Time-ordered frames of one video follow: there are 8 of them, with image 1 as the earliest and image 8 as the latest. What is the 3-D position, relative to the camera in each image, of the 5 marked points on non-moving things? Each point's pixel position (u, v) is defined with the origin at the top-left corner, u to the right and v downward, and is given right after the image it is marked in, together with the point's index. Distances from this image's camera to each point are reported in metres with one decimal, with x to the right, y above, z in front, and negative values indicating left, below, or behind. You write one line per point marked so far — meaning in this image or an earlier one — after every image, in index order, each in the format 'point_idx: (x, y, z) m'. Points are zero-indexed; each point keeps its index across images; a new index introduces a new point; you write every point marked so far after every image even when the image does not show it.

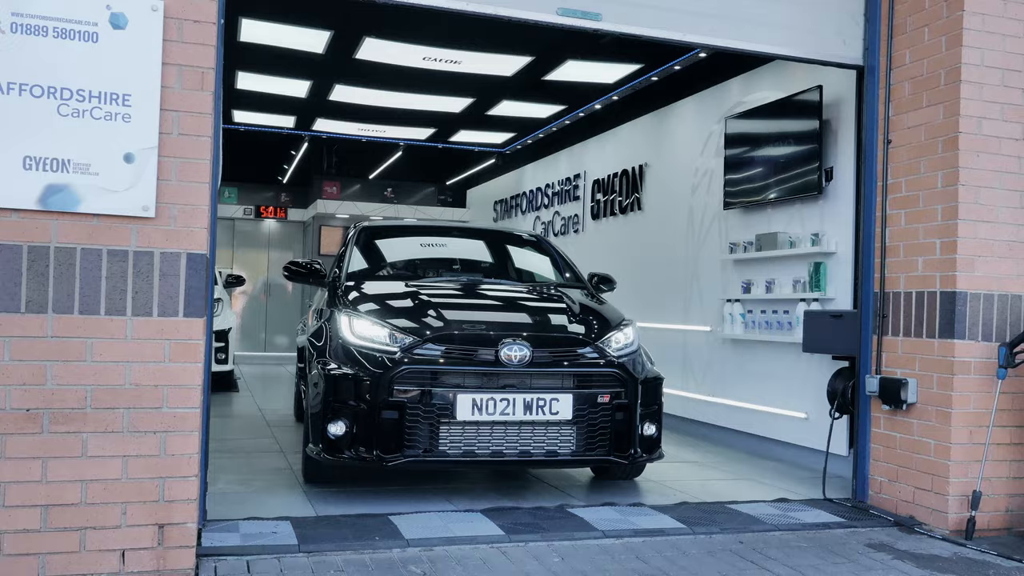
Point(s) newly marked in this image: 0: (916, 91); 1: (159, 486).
0: (+1.9, +0.9, +4.2) m
1: (-1.3, -0.7, +3.3) m
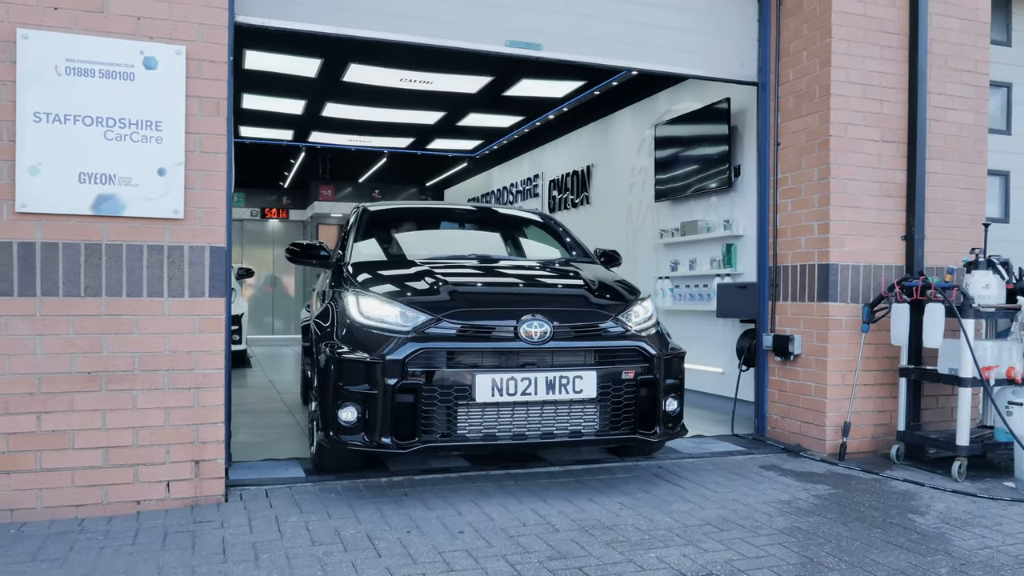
0: (+1.7, +1.1, +5.2) m
1: (-1.5, -0.7, +4.2) m
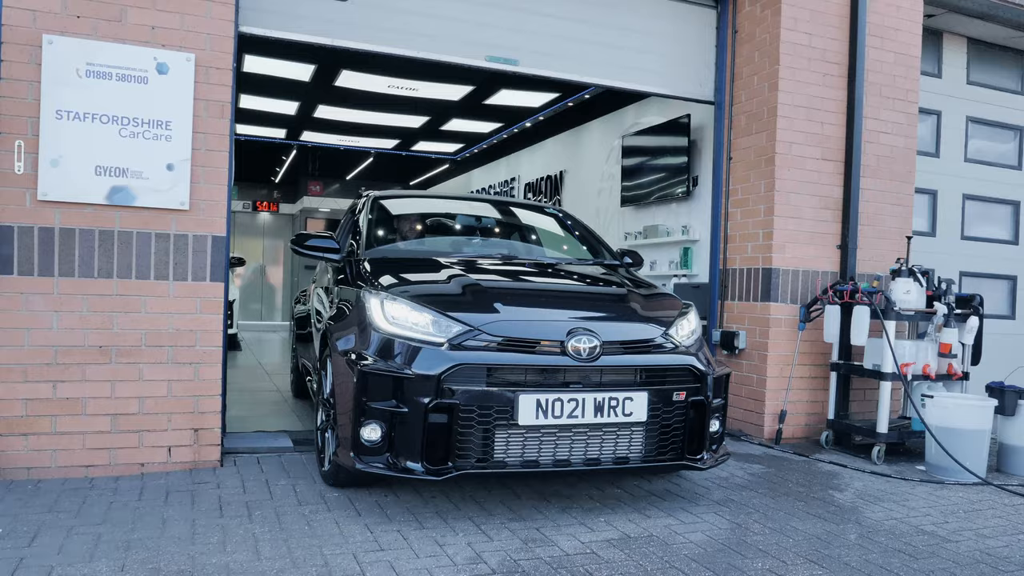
0: (+1.5, +1.1, +5.7) m
1: (-1.7, -0.6, +4.6) m
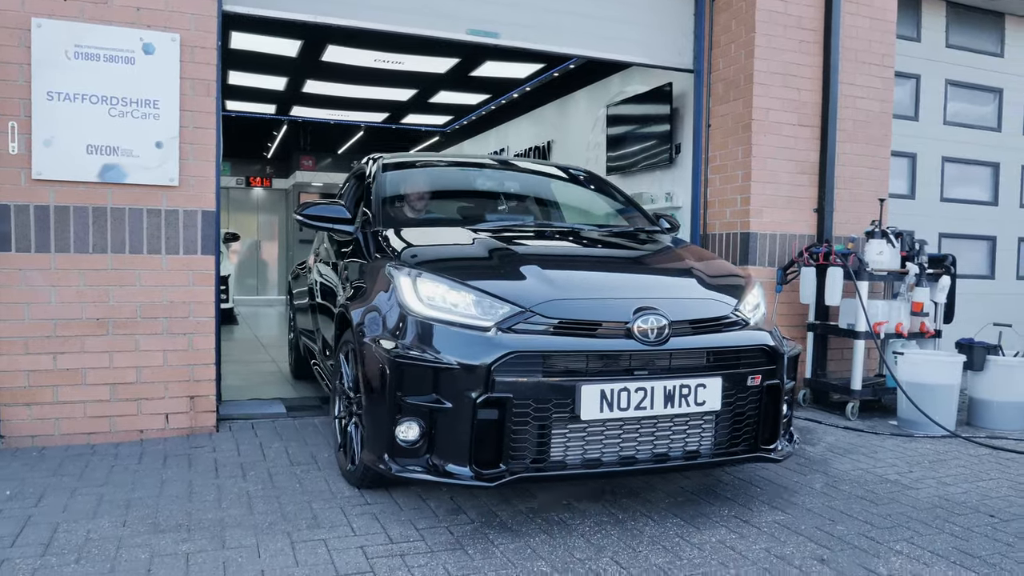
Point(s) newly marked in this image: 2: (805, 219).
0: (+1.4, +1.3, +5.8) m
1: (-1.8, -0.4, +4.8) m
2: (+1.9, +0.4, +5.7) m
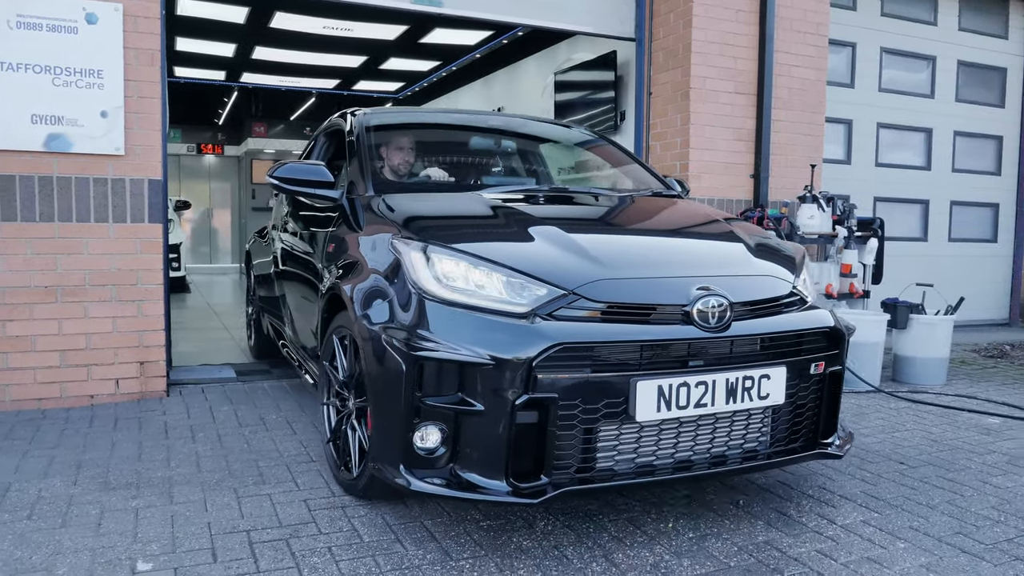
0: (+1.0, +1.6, +6.0) m
1: (-2.1, -0.3, +4.9) m
2: (+1.6, +0.7, +5.9) m
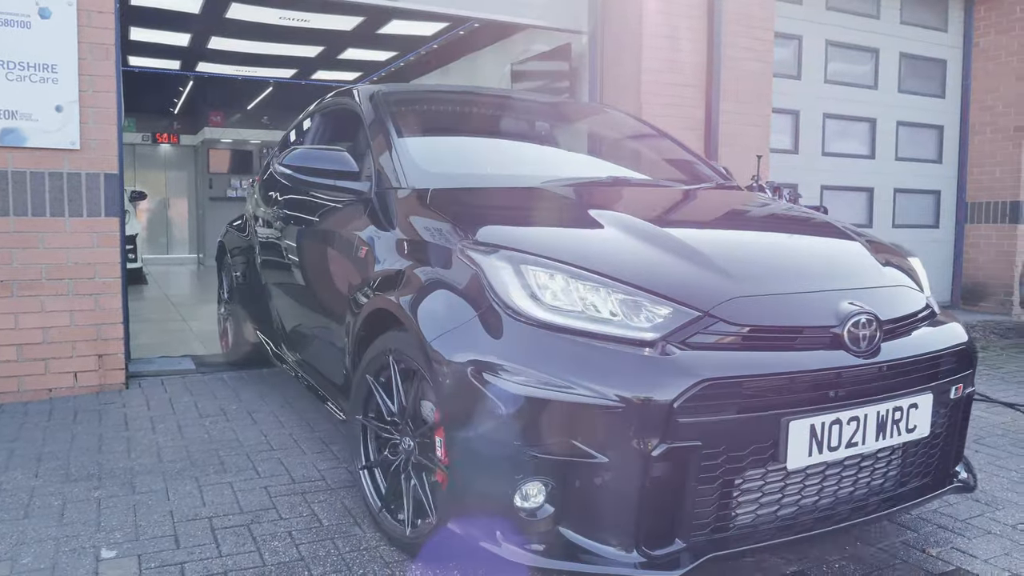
0: (+0.7, +1.6, +6.1) m
1: (-2.3, -0.2, +4.9) m
2: (+1.2, +0.8, +6.1) m
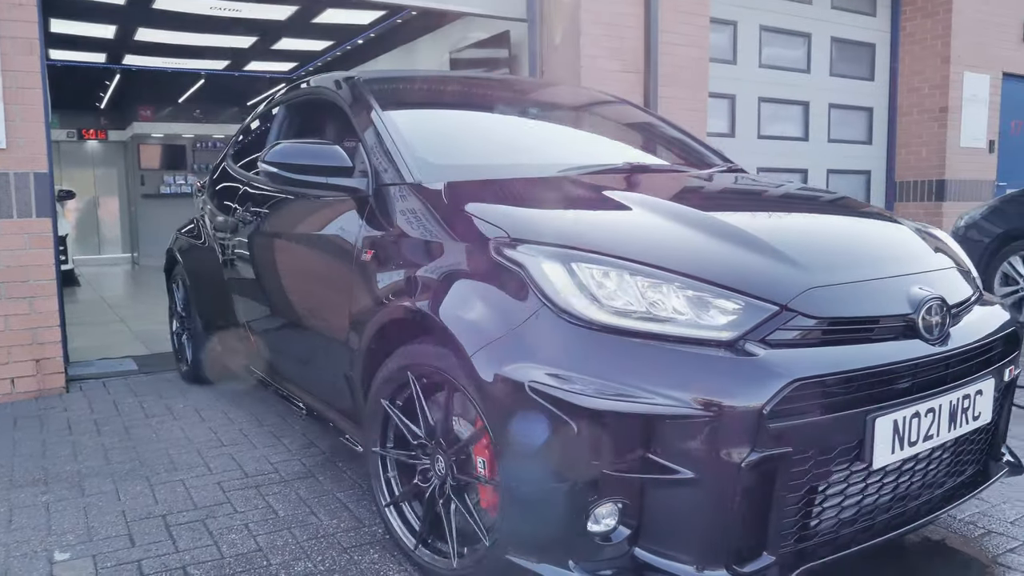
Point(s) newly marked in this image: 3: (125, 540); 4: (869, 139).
0: (+0.3, +1.7, +6.2) m
1: (-2.6, -0.2, +4.8) m
2: (+0.8, +0.9, +6.2) m
3: (-1.2, -0.8, +2.7) m
4: (+3.5, +1.5, +8.7) m
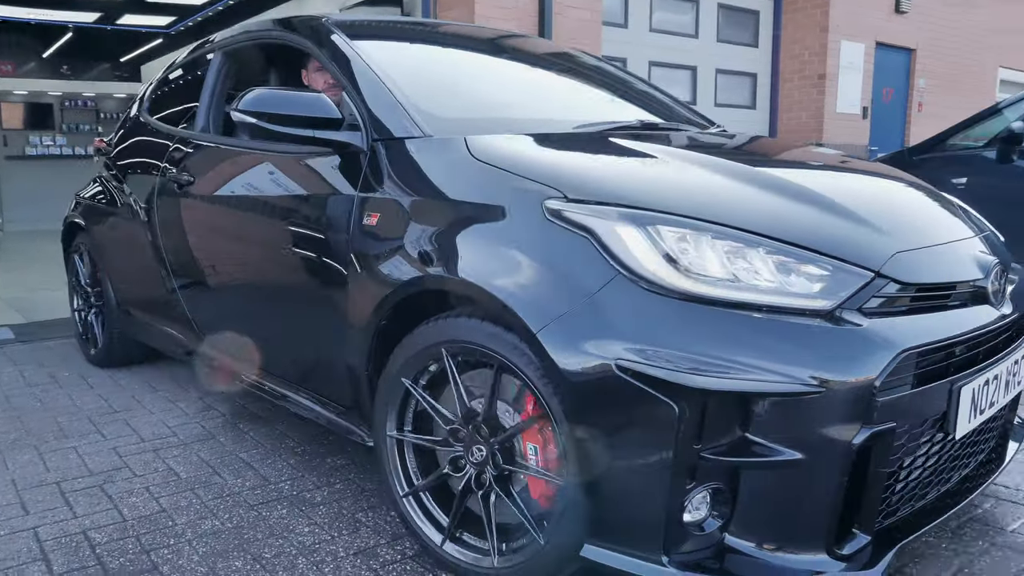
0: (-0.4, +2.0, +6.1) m
1: (-3.1, -0.1, +4.5) m
2: (+0.1, +1.2, +6.3) m
3: (-1.5, -0.7, +2.6) m
4: (+2.5, +1.9, +9.1) m
